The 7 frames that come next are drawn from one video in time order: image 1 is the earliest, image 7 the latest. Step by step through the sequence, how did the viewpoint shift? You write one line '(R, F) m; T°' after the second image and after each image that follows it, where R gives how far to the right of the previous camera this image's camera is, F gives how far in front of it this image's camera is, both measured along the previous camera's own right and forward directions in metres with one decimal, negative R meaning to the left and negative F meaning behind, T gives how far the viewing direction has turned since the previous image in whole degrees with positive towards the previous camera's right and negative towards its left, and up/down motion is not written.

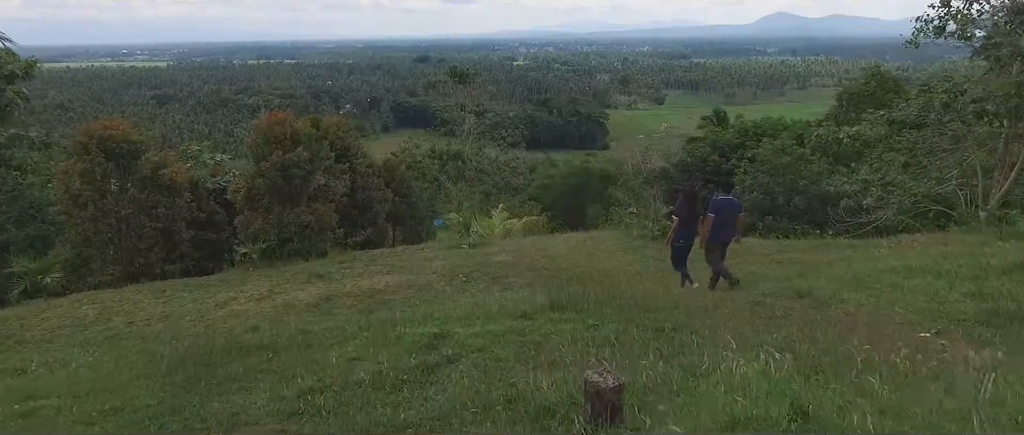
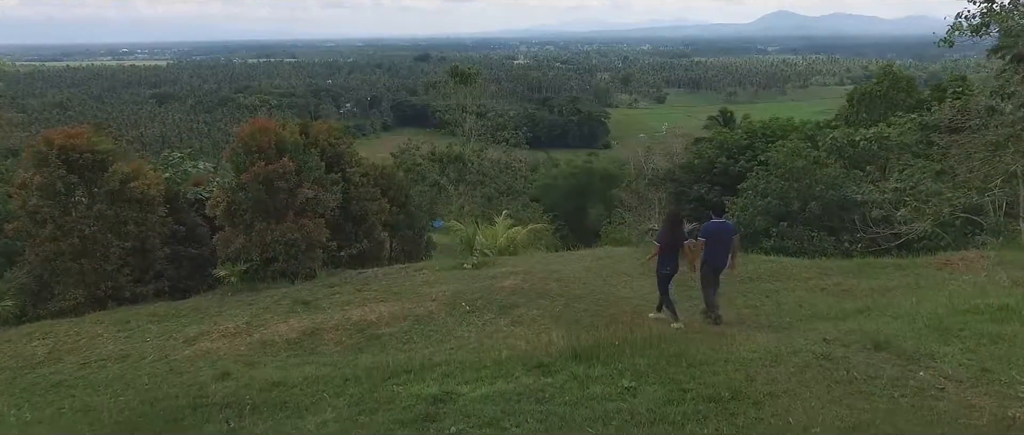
(-0.1, +0.6) m; 0°
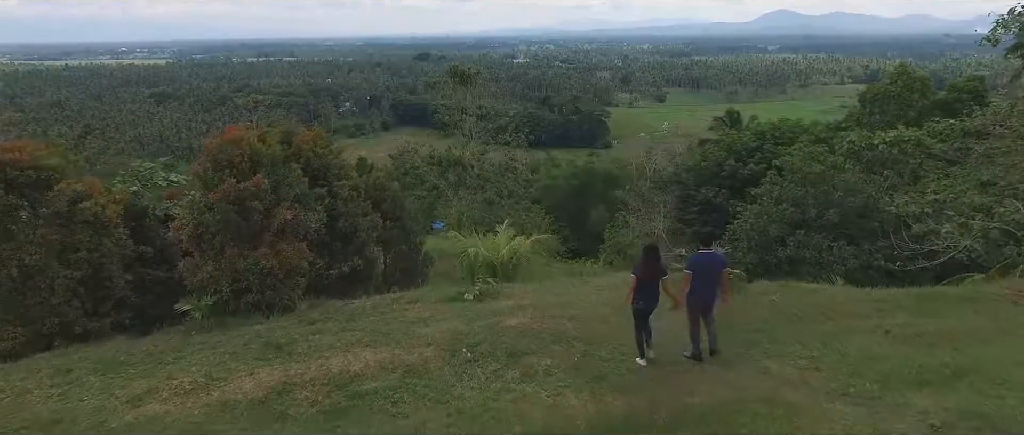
(-0.1, +0.7) m; 0°
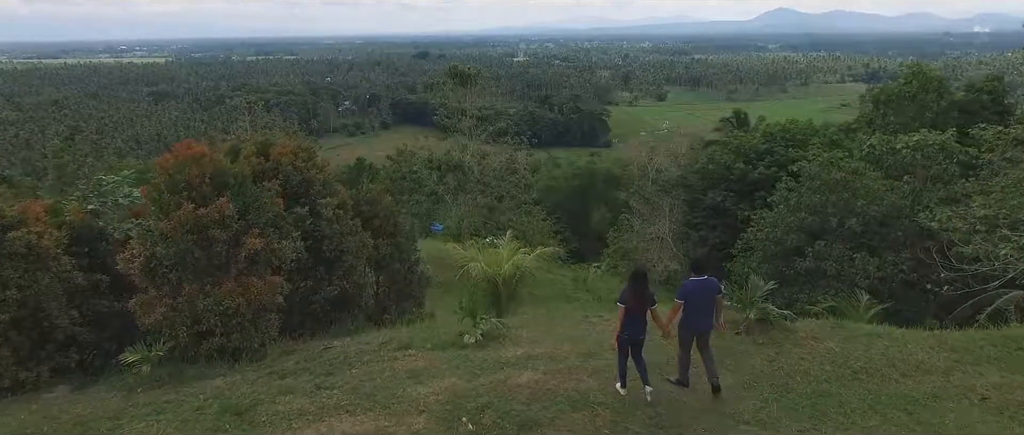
(-0.1, +0.7) m; 0°
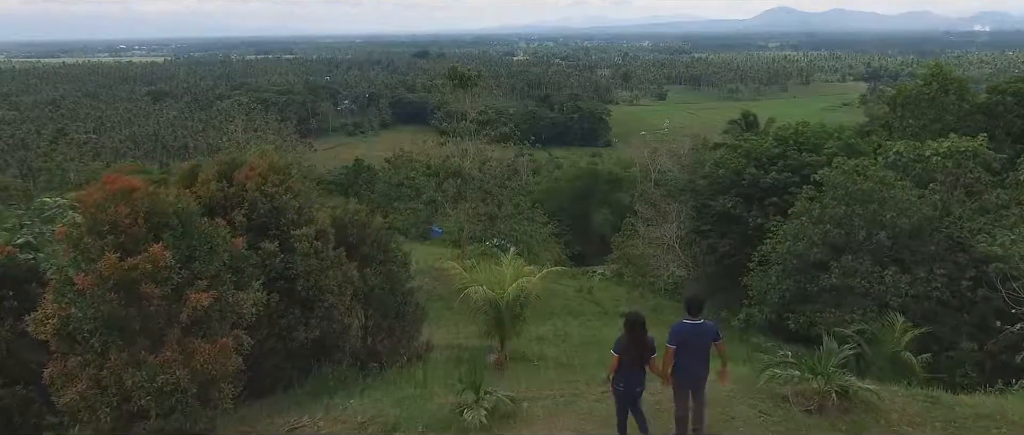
(-0.1, +0.8) m; 0°
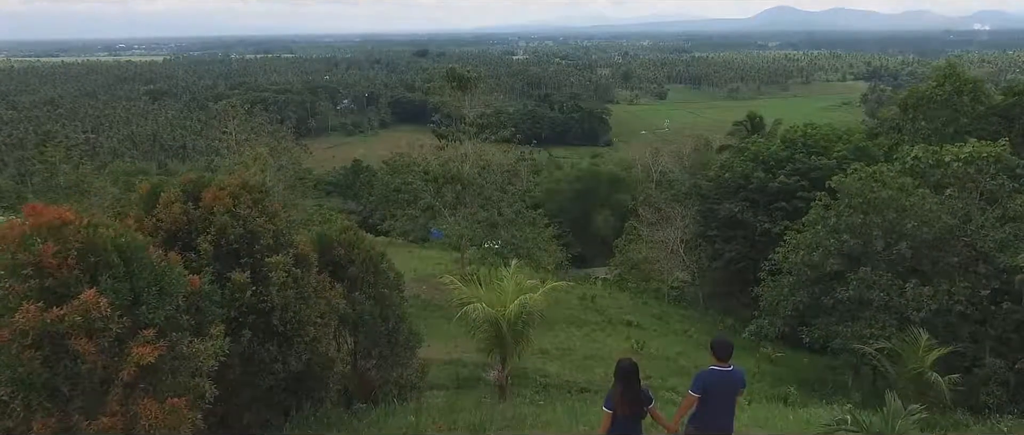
(0.0, +0.5) m; 0°
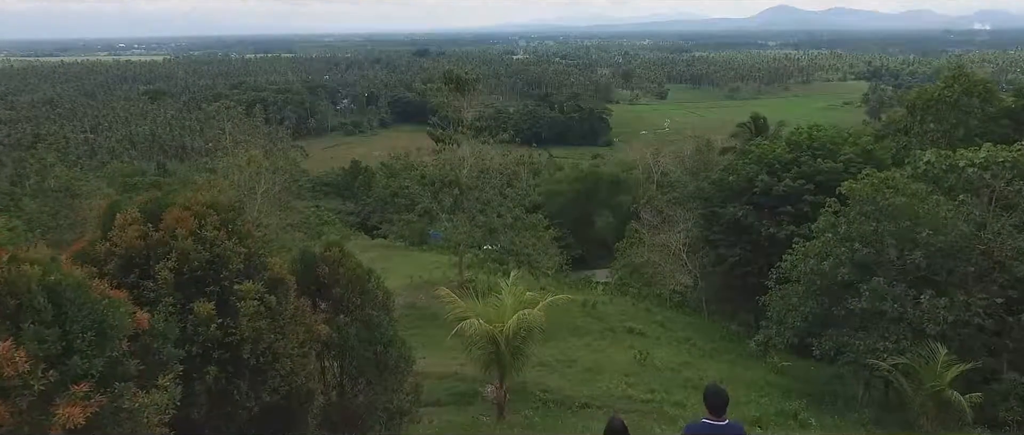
(0.0, +0.4) m; 0°
